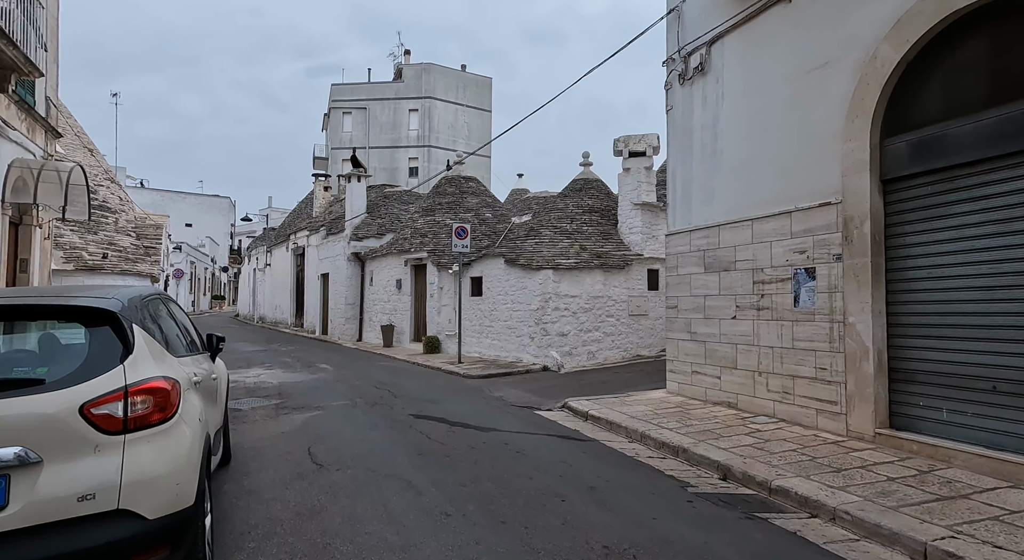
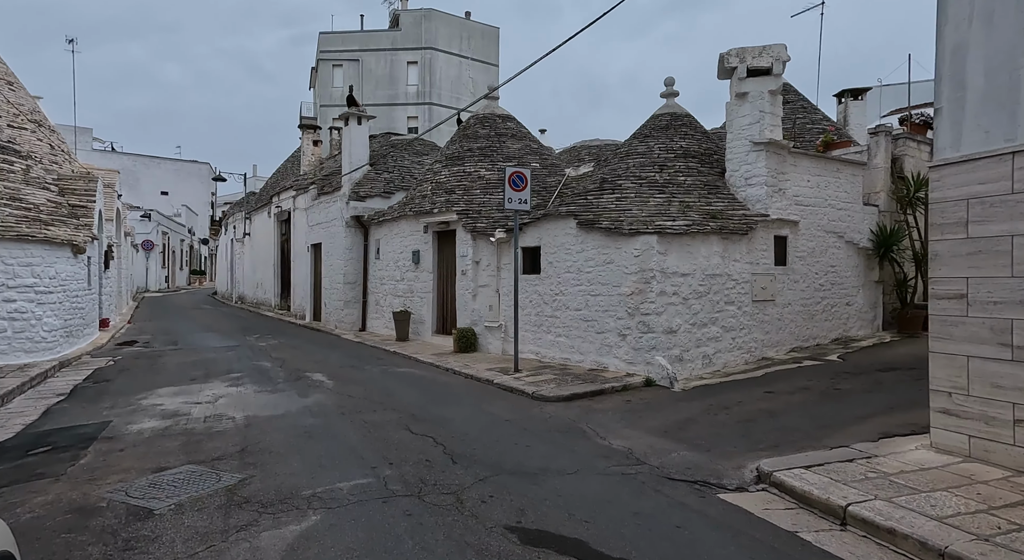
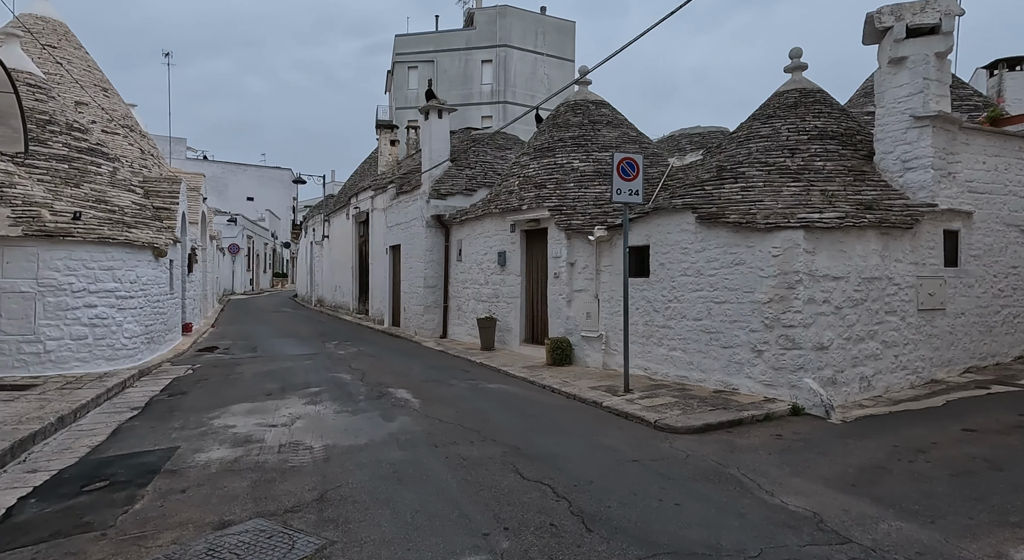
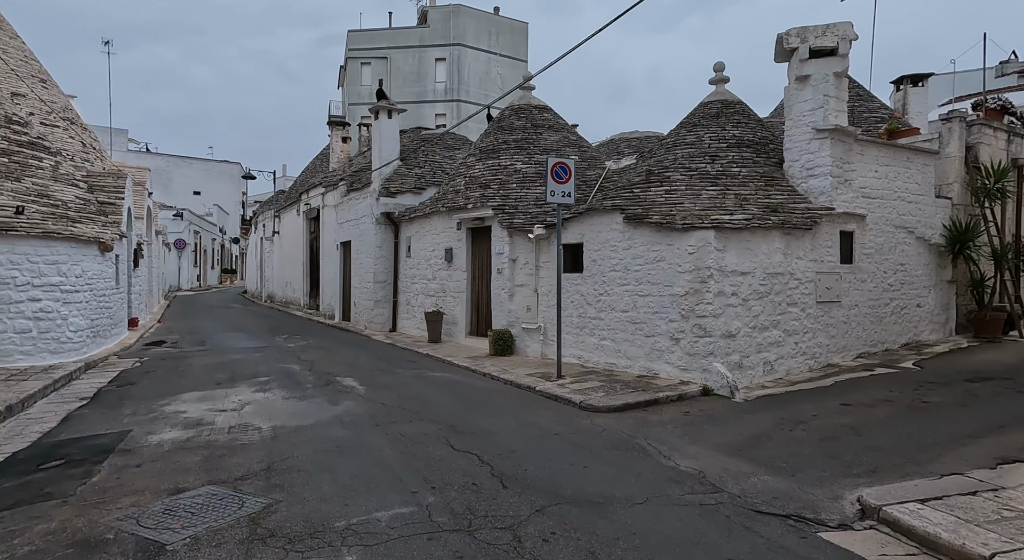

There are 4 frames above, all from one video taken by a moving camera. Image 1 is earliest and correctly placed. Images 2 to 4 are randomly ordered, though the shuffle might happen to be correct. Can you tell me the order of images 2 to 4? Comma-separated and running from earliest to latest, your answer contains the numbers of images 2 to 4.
2, 4, 3
